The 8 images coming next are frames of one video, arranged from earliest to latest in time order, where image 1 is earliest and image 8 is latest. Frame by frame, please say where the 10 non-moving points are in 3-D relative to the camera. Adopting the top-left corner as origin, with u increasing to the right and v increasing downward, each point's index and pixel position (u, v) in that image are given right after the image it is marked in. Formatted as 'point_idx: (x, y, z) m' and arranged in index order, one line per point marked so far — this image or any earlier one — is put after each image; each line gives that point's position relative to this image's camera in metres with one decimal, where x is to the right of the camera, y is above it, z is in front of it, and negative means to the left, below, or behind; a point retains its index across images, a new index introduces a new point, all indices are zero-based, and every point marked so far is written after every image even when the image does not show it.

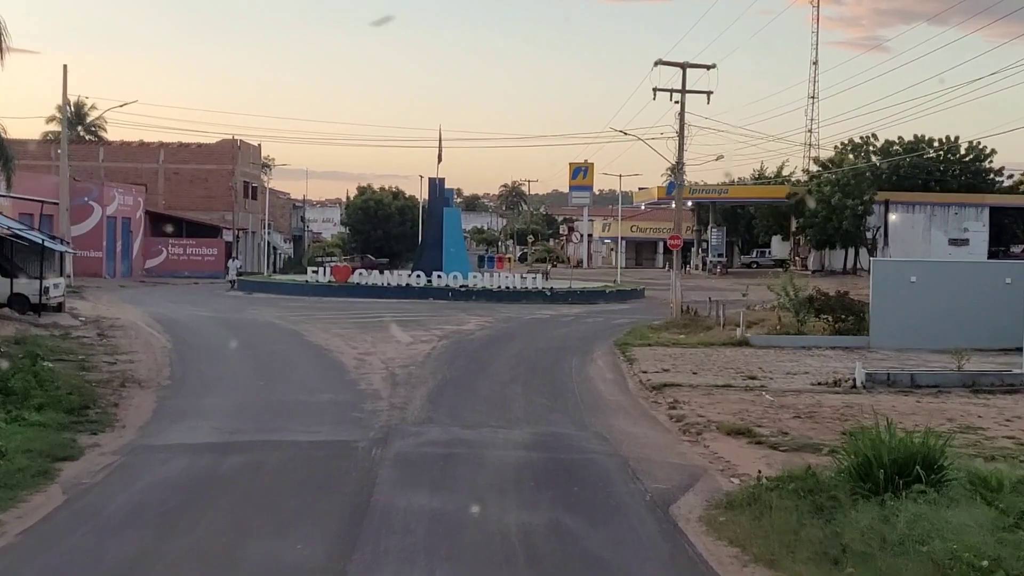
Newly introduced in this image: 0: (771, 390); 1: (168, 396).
0: (+3.4, -1.4, +19.6) m
1: (-4.1, -1.3, +17.6) m
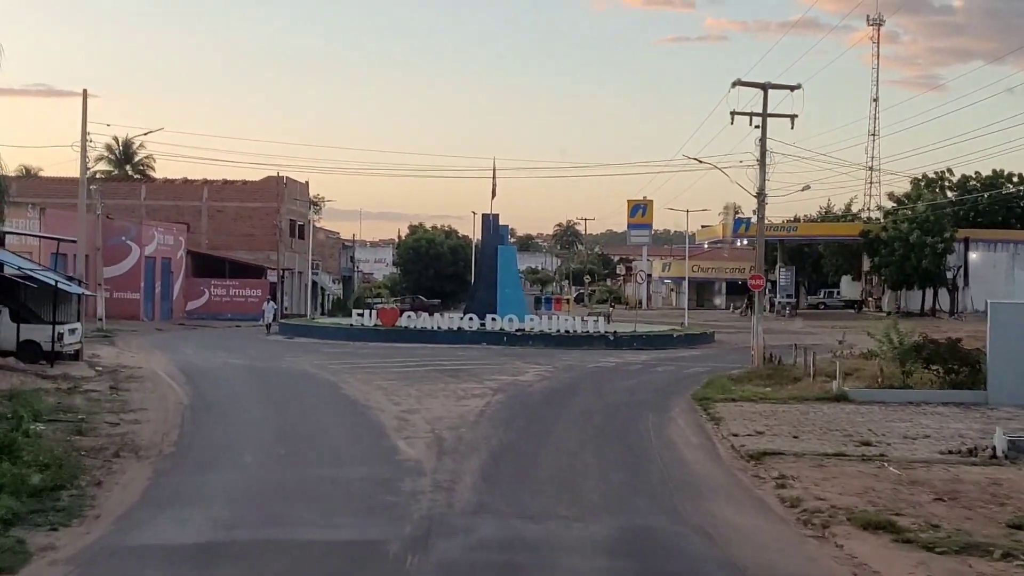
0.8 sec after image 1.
0: (+4.2, -1.9, +16.3) m
1: (-3.4, -1.8, +14.5) m
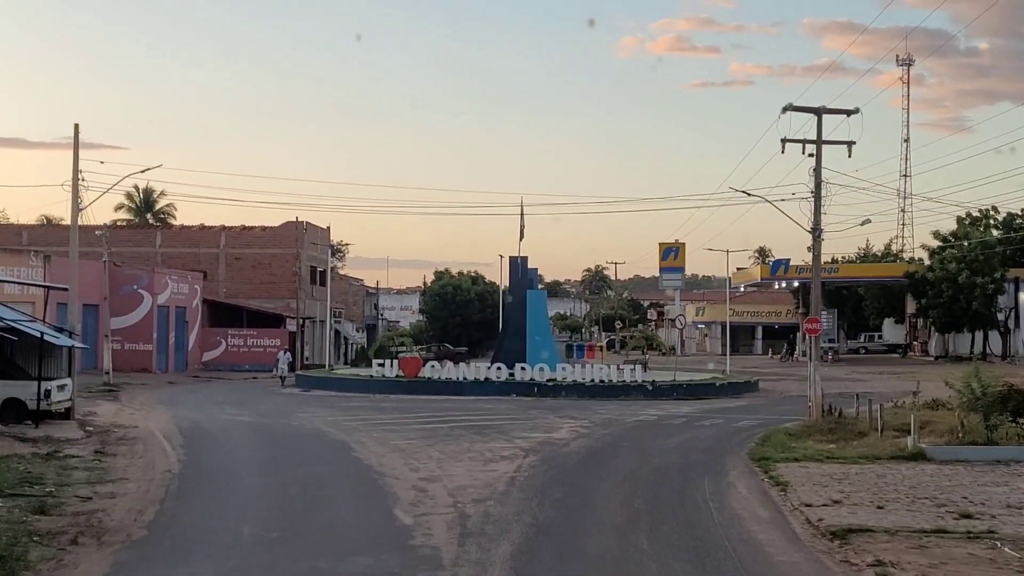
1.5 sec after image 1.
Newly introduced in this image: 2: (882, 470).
0: (+4.5, -2.3, +13.6) m
1: (-3.1, -2.2, +12.0) m
2: (+4.8, -2.4, +19.3) m
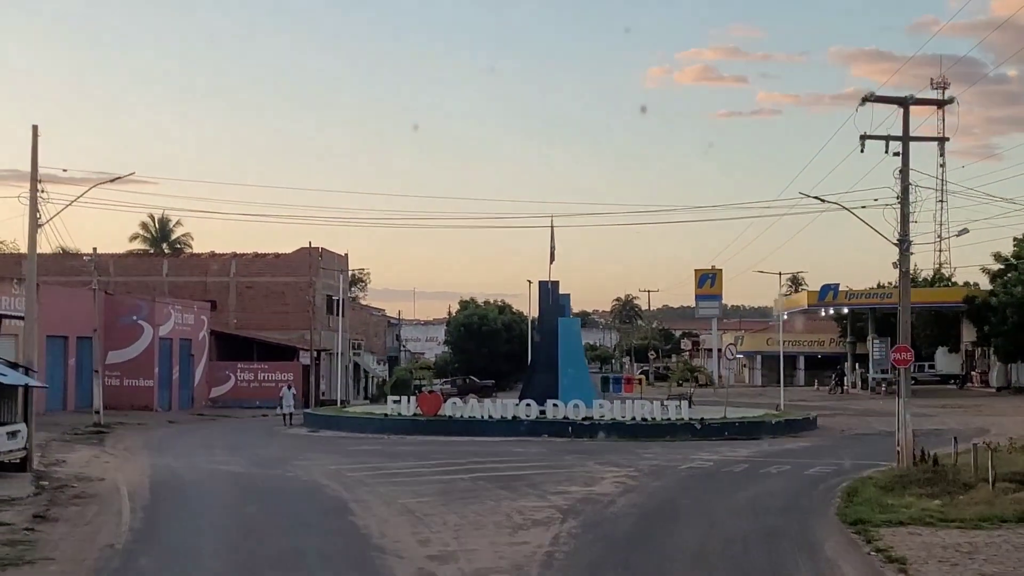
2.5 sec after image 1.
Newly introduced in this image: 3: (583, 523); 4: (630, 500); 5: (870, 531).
0: (+4.8, -2.4, +9.5) m
1: (-2.8, -2.3, +8.0) m
2: (+5.2, -2.6, +15.2) m
3: (+0.8, -2.6, +16.2) m
4: (+1.5, -2.7, +18.7) m
5: (+3.9, -2.6, +16.0) m
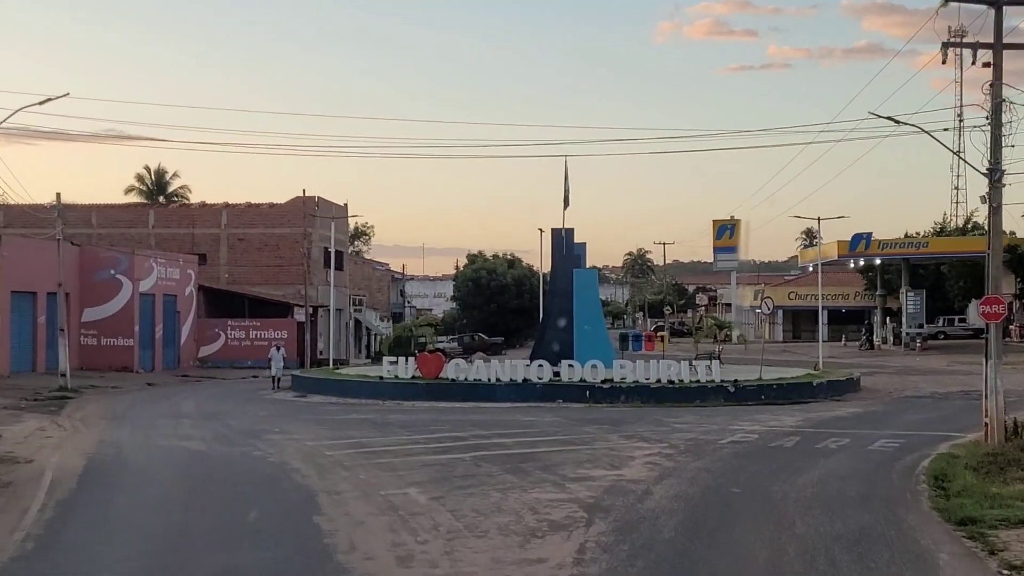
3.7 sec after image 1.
0: (+4.8, -2.0, +5.8) m
1: (-2.8, -2.0, +4.4) m
2: (+5.2, -2.0, +11.5) m
3: (+0.9, -2.0, +12.6) m
4: (+1.6, -2.0, +15.0) m
5: (+3.9, -2.0, +12.3) m
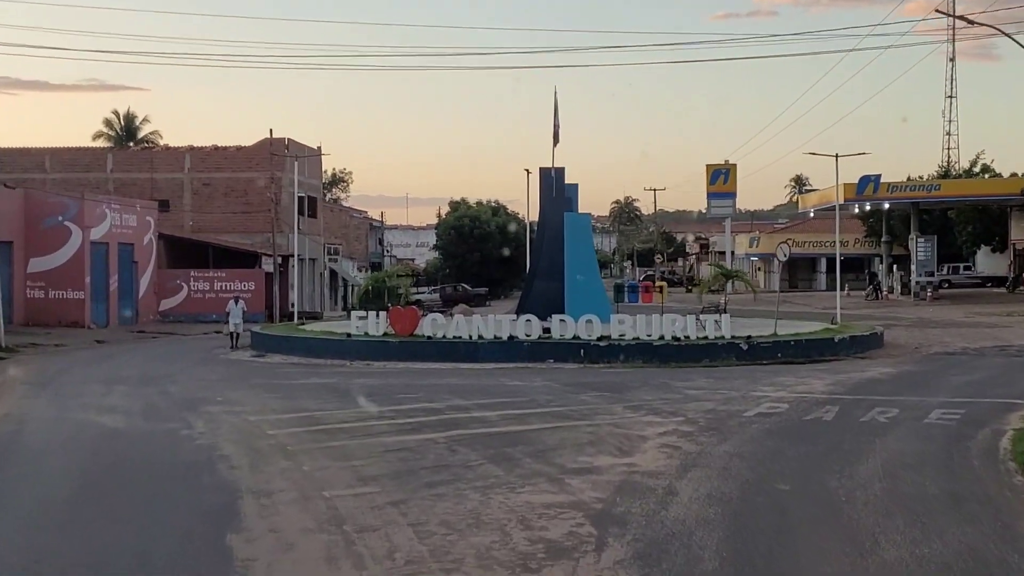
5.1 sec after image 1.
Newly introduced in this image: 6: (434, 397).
0: (+4.8, -1.8, +2.4) m
1: (-2.8, -1.9, +0.9) m
2: (+5.1, -1.6, +8.2) m
3: (+0.8, -1.6, +9.2) m
4: (+1.5, -1.5, +11.7) m
5: (+3.8, -1.7, +9.0) m
6: (-1.0, -1.4, +19.3) m
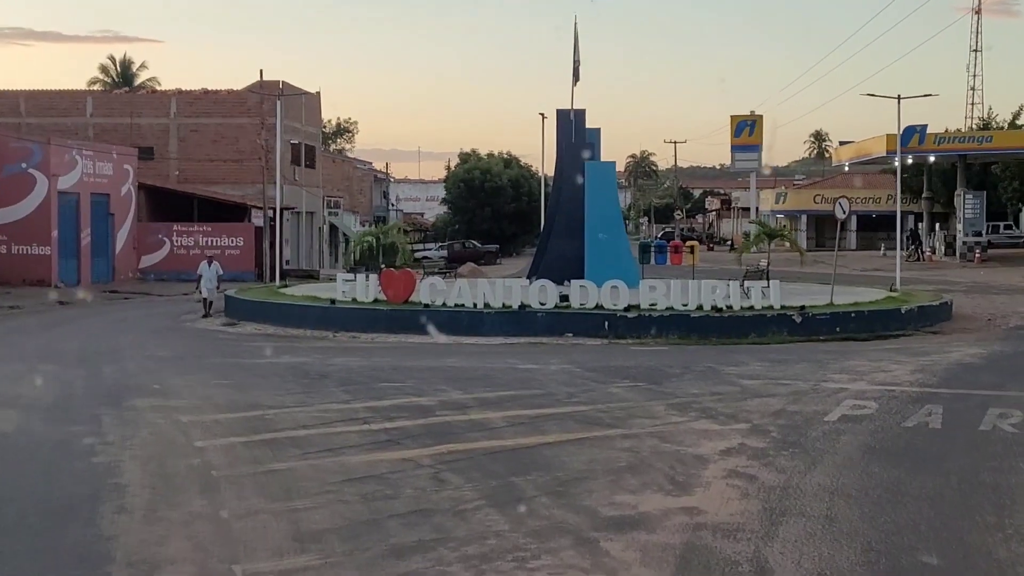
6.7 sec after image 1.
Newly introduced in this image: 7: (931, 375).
0: (+4.8, -2.0, -1.5) m
1: (-2.9, -2.0, -2.9) m
2: (+5.2, -1.6, +4.2) m
3: (+0.8, -1.5, +5.3) m
4: (+1.5, -1.4, +7.8) m
5: (+3.9, -1.6, +5.0) m
6: (-0.9, -1.0, +15.4) m
7: (+4.7, -1.0, +16.8) m
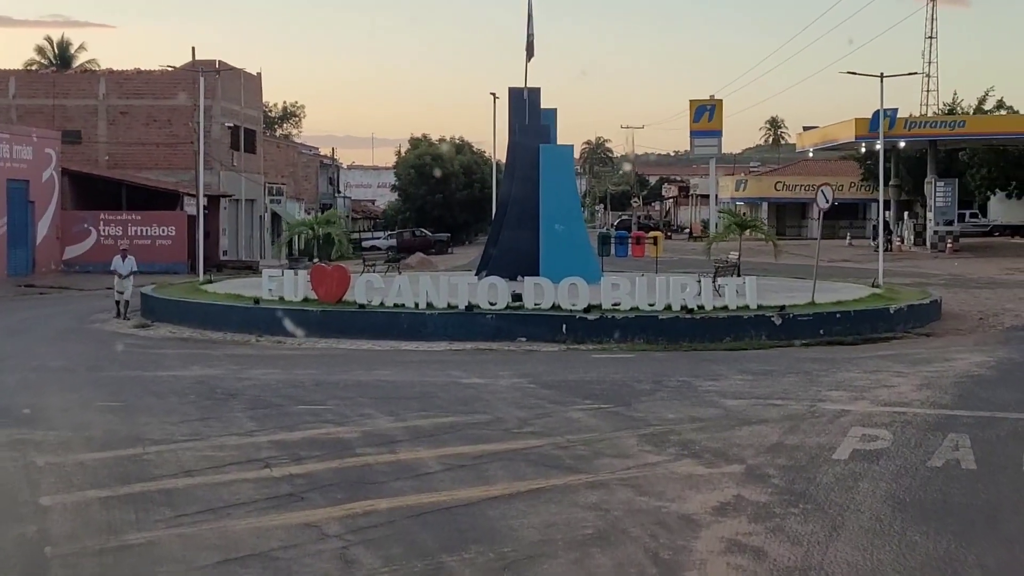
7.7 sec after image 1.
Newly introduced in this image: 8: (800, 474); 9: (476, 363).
0: (+4.8, -2.2, -3.8) m
1: (-2.8, -2.2, -5.4) m
2: (+5.0, -1.8, +1.9) m
3: (+0.6, -1.7, +2.8) m
4: (+1.2, -1.5, +5.4) m
5: (+3.7, -1.7, +2.7) m
6: (-1.4, -1.1, +12.9) m
7: (+4.2, -1.0, +14.5) m
8: (+1.9, -1.2, +9.9) m
9: (-0.4, -0.8, +16.7) m
